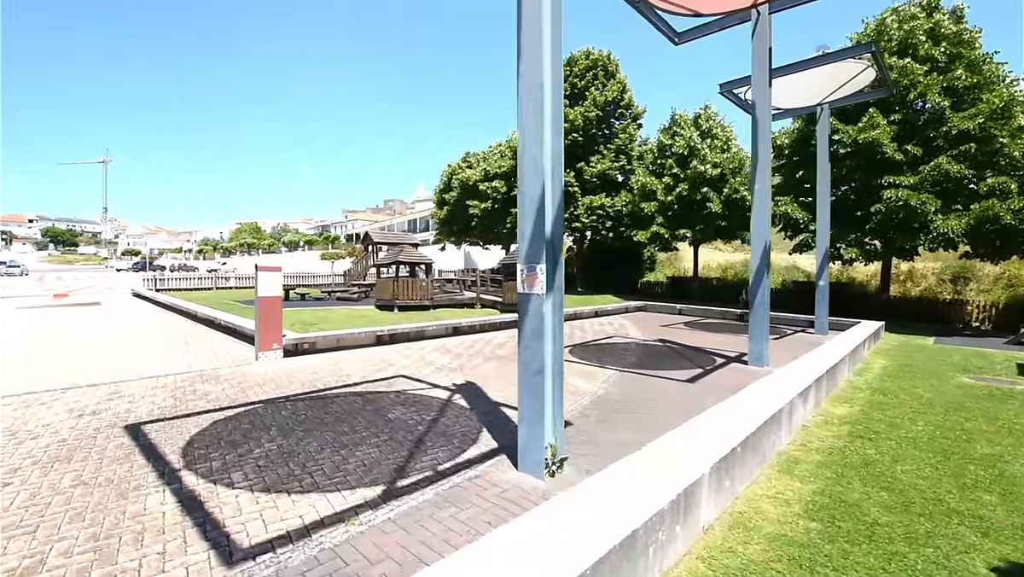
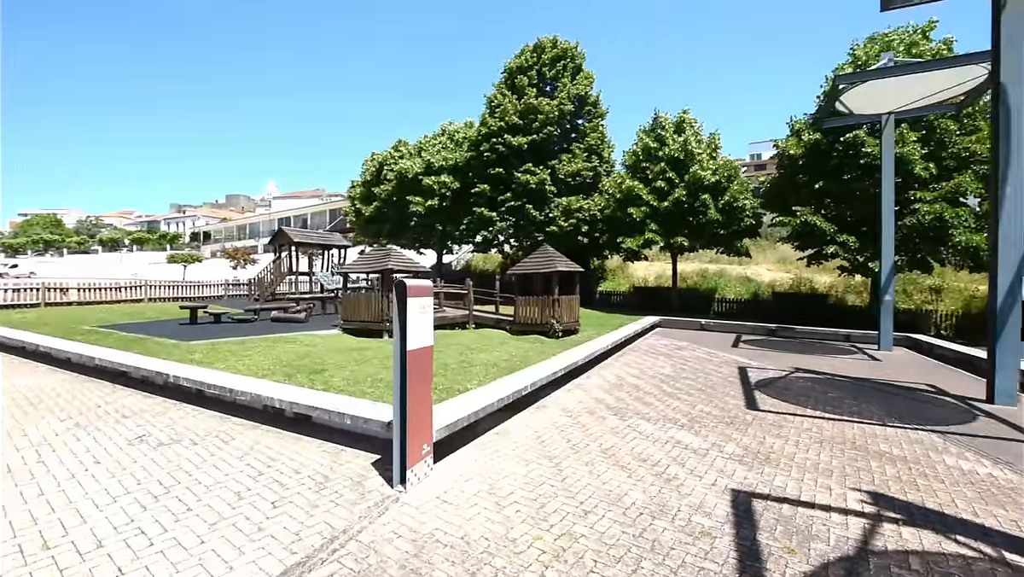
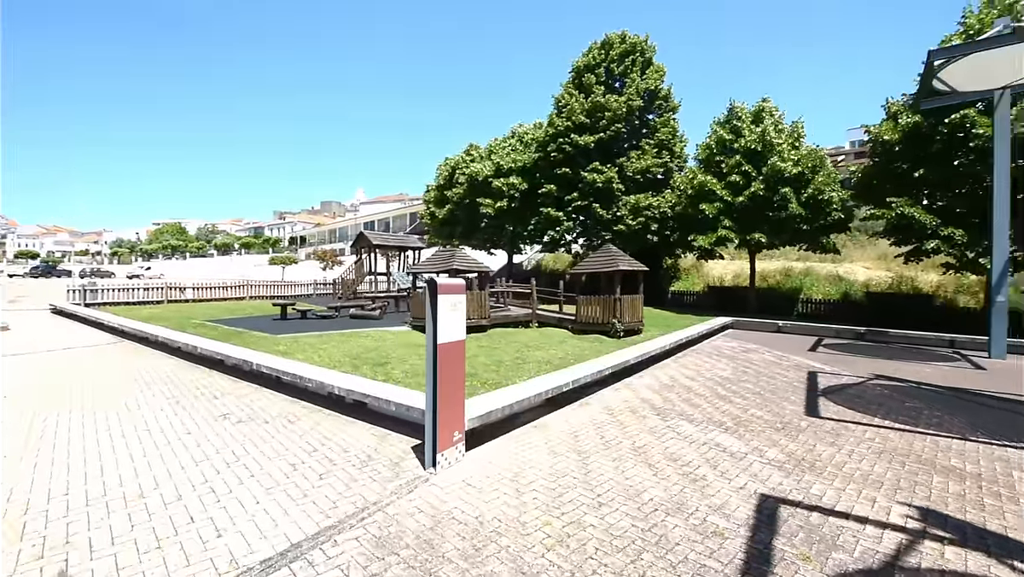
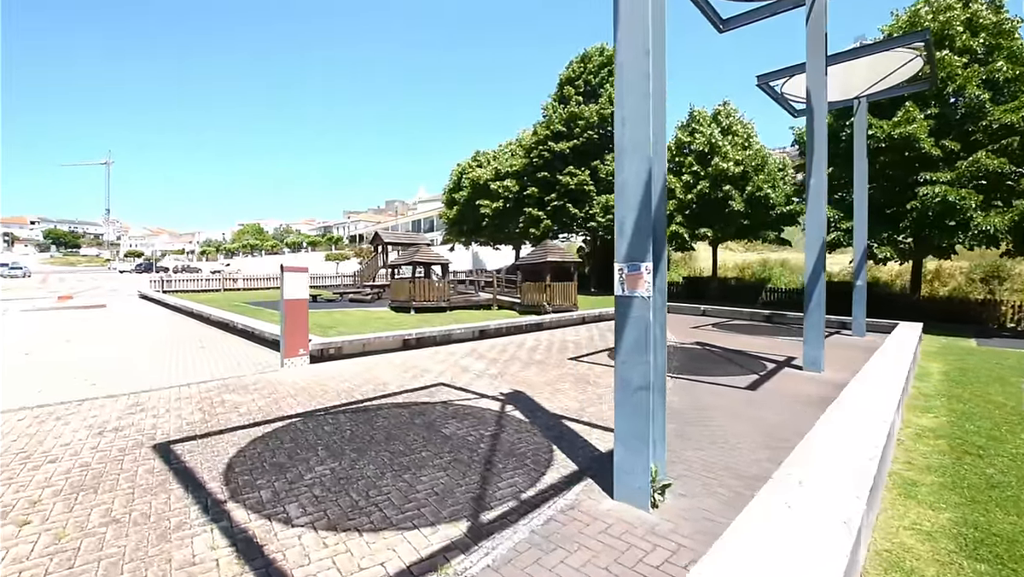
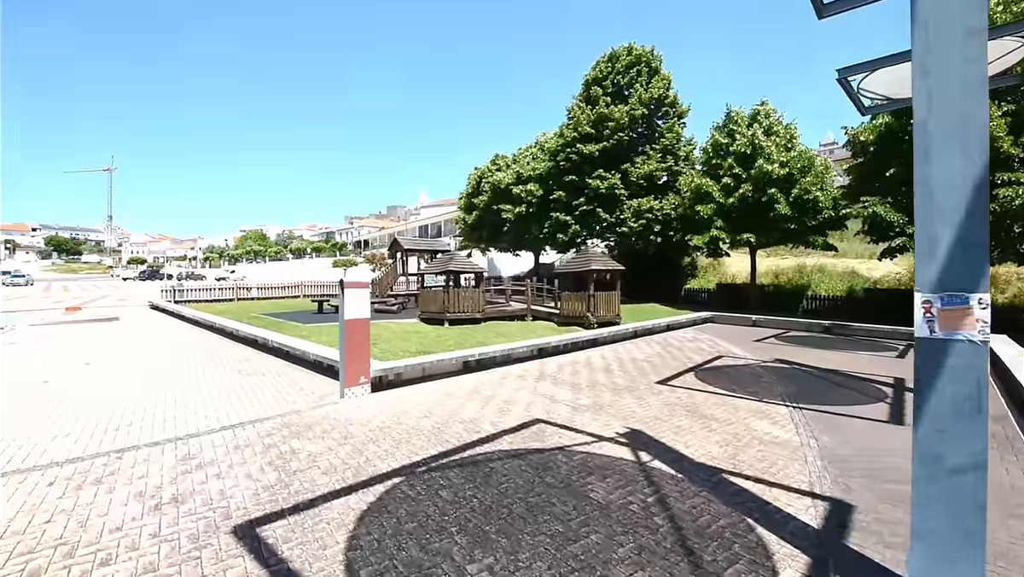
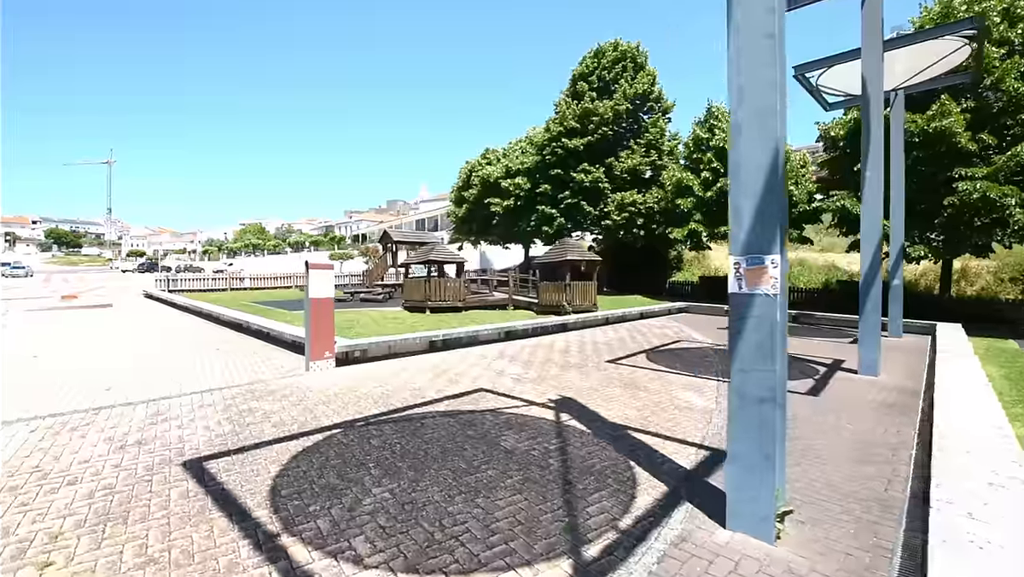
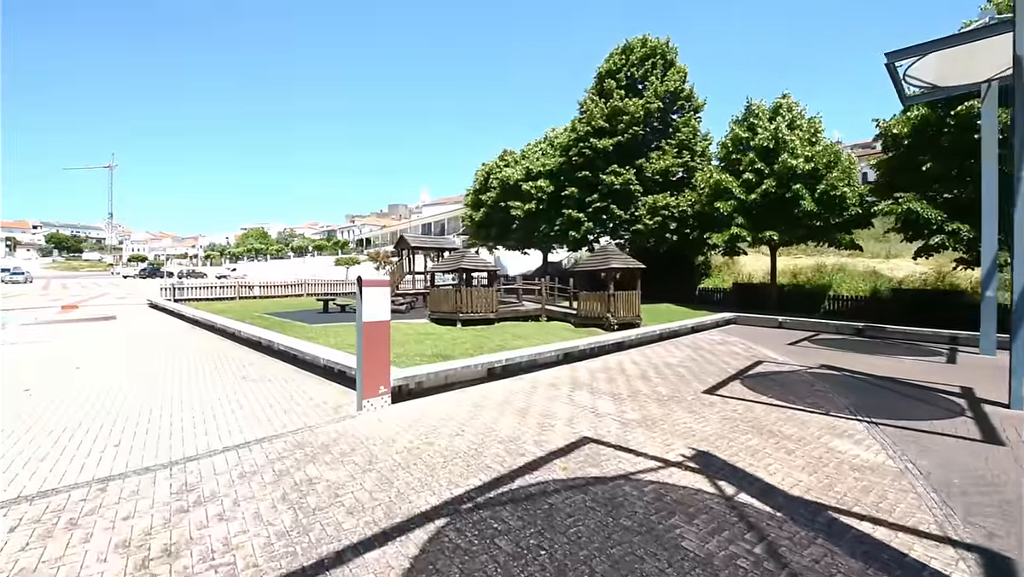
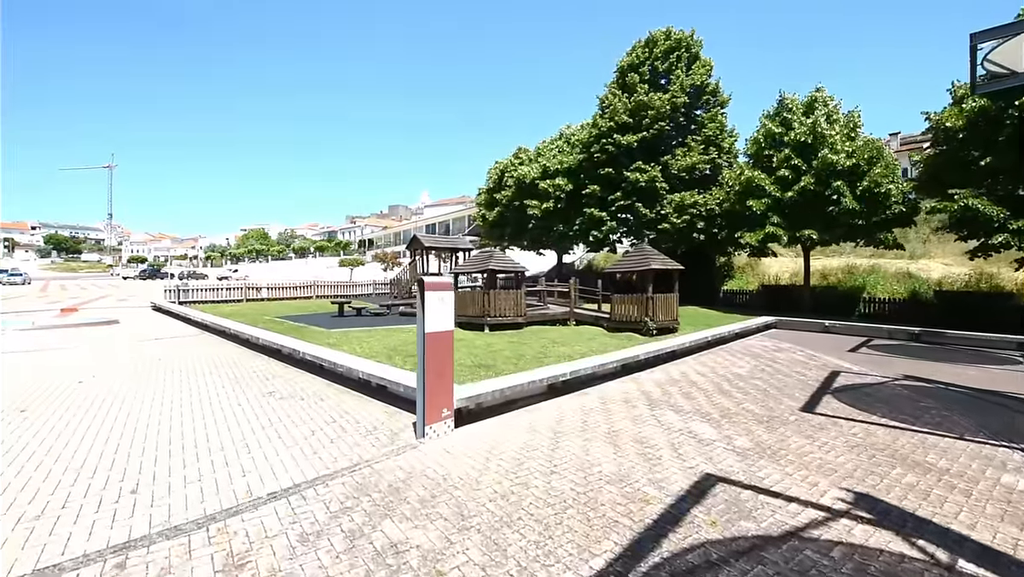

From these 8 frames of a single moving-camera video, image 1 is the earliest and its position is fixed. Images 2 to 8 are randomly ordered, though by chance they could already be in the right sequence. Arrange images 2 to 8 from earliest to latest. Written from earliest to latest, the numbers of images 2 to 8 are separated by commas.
4, 6, 5, 7, 8, 3, 2
